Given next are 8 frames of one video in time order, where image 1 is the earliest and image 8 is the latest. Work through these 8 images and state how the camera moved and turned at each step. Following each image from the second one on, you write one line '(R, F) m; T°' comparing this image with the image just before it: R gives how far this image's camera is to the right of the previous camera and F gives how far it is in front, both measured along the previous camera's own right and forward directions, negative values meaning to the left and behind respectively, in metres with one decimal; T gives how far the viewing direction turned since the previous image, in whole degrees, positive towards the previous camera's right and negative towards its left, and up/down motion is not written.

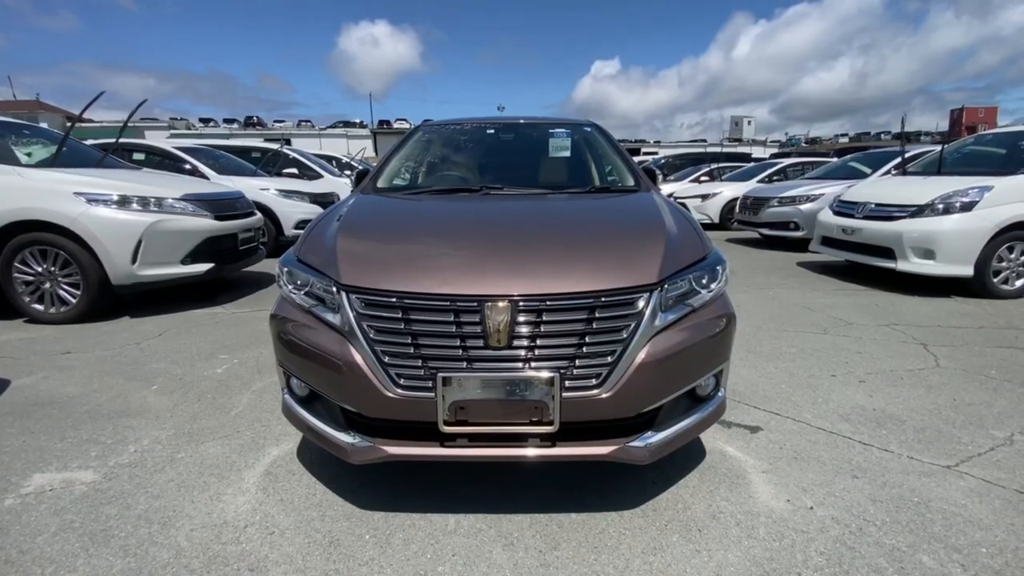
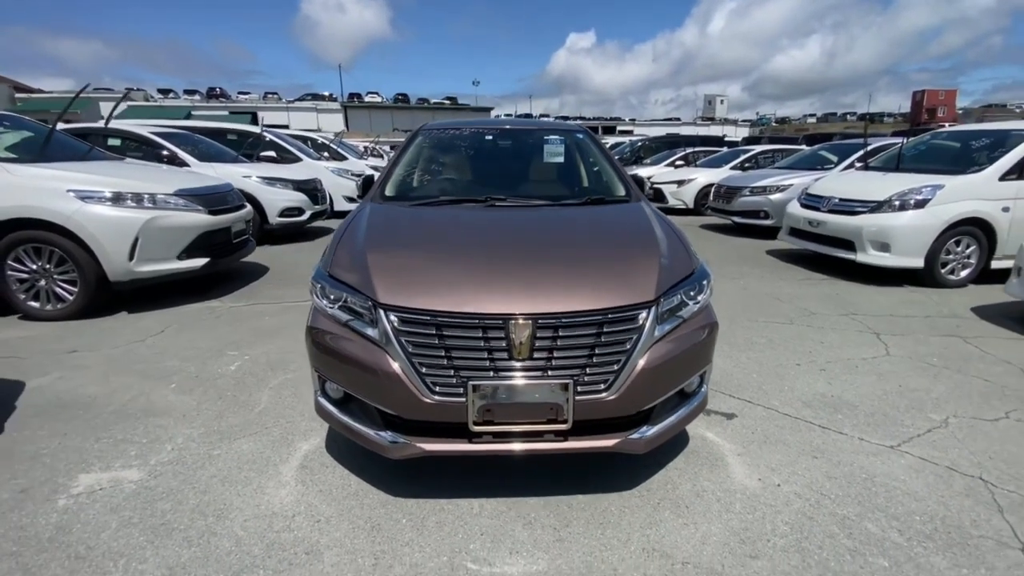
(-0.2, -0.2) m; +3°
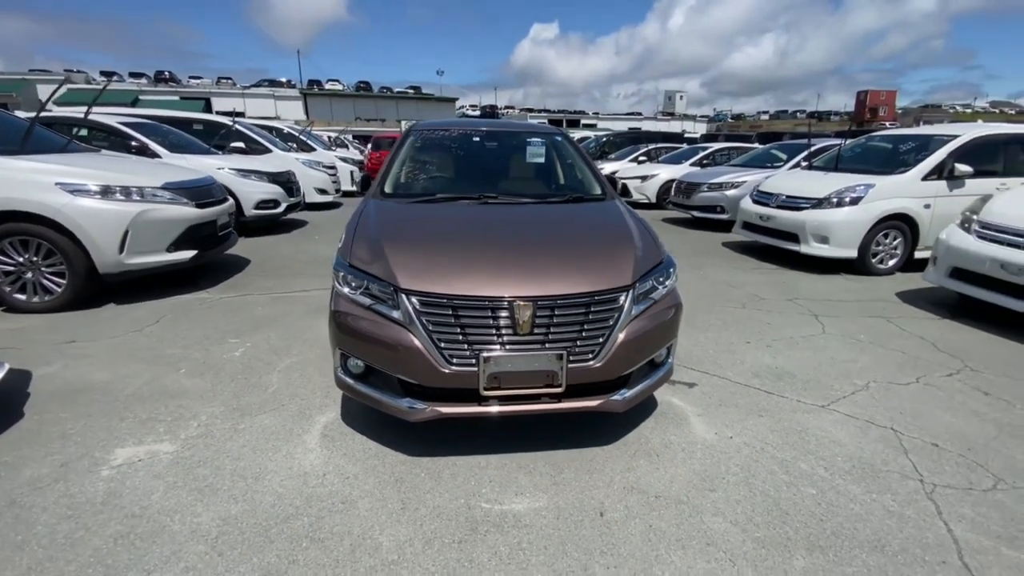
(-0.2, -0.4) m; +4°
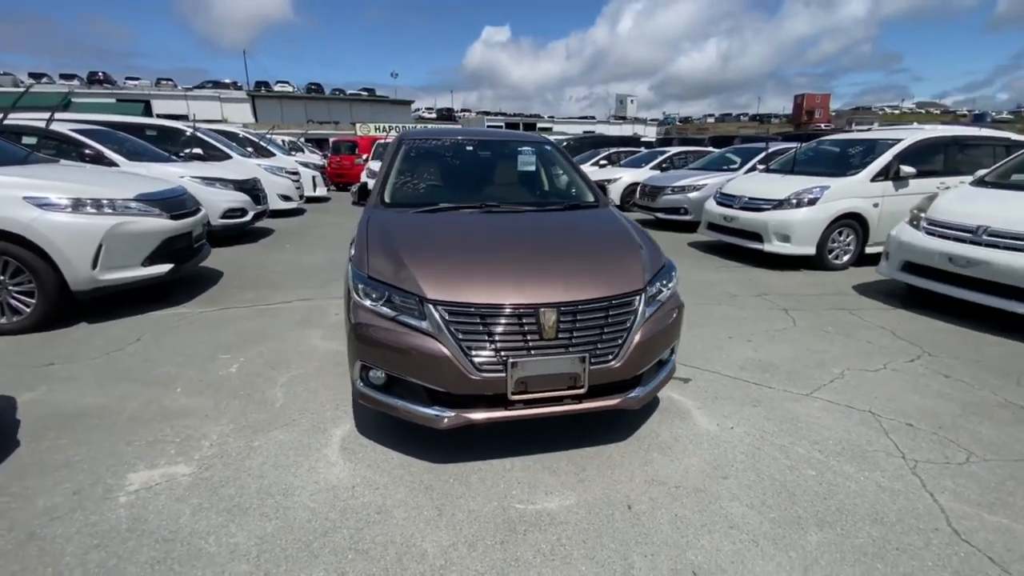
(-0.3, -0.1) m; +5°
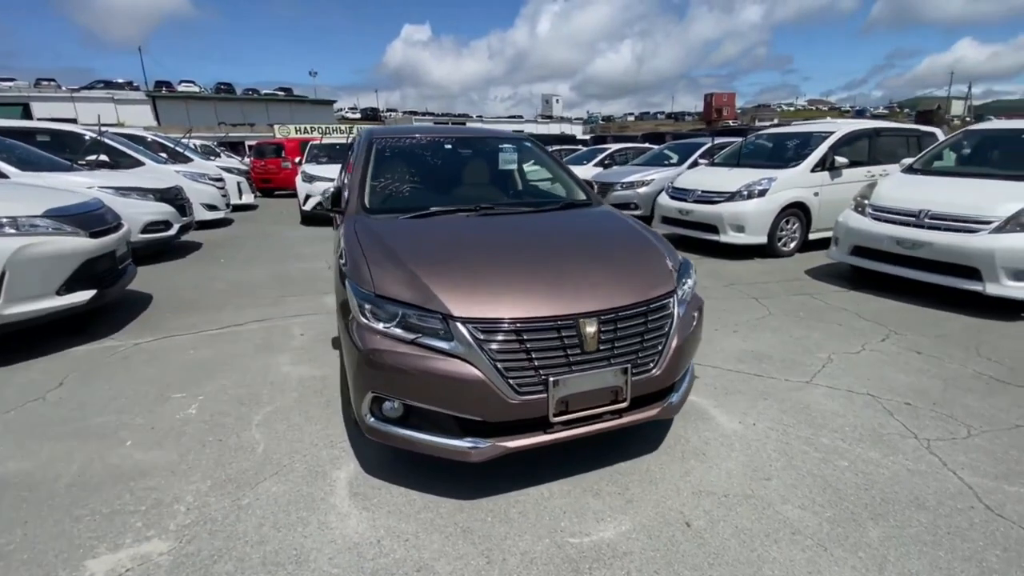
(-0.5, +0.3) m; +8°
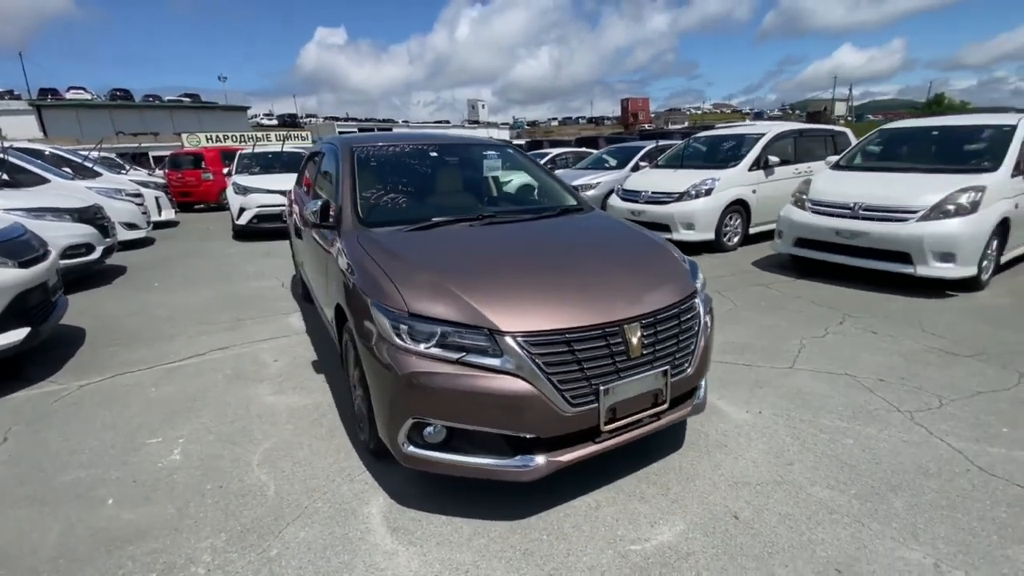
(-0.5, +0.1) m; +8°
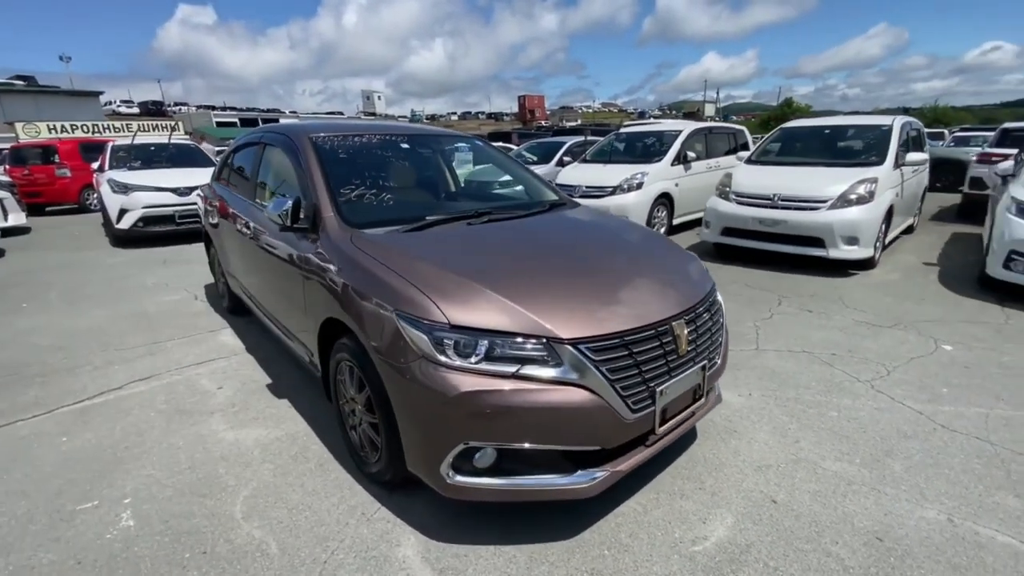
(-0.6, +0.2) m; +11°
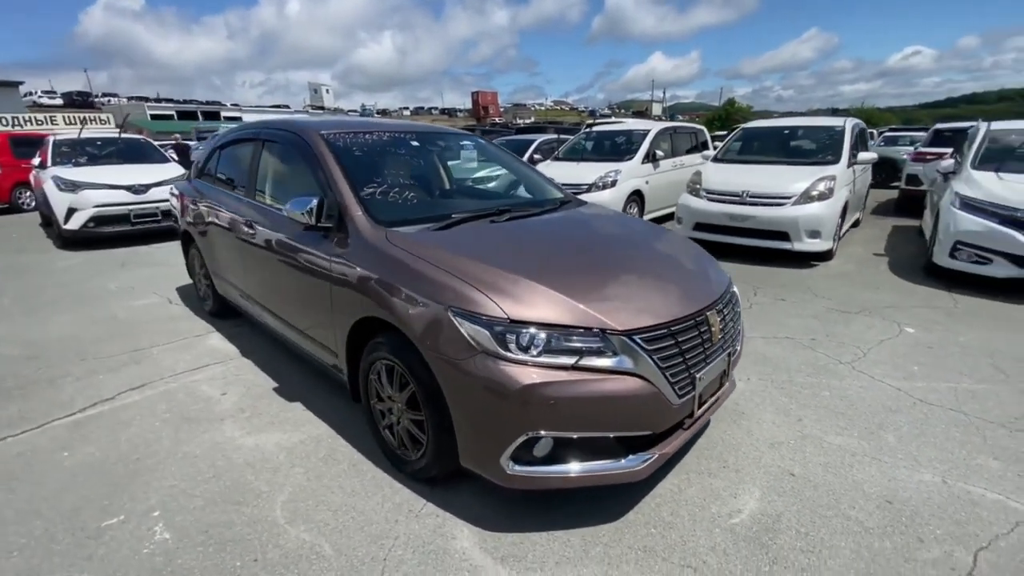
(-0.4, -0.1) m; +5°
